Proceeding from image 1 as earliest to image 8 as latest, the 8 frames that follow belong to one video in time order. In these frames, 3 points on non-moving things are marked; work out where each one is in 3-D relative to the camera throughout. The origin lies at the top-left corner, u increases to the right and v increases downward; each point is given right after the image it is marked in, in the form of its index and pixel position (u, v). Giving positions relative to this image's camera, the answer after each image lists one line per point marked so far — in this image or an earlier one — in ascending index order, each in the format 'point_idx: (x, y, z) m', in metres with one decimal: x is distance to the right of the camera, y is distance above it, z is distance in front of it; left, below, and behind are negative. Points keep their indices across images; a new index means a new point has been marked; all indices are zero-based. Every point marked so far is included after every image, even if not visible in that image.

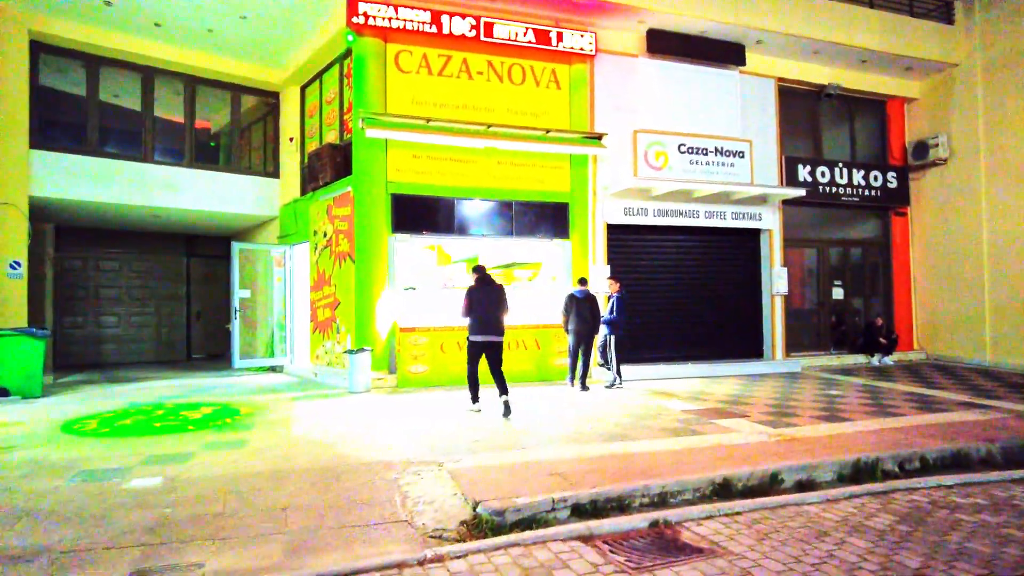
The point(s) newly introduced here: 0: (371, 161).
0: (-2.0, +1.8, +8.9) m
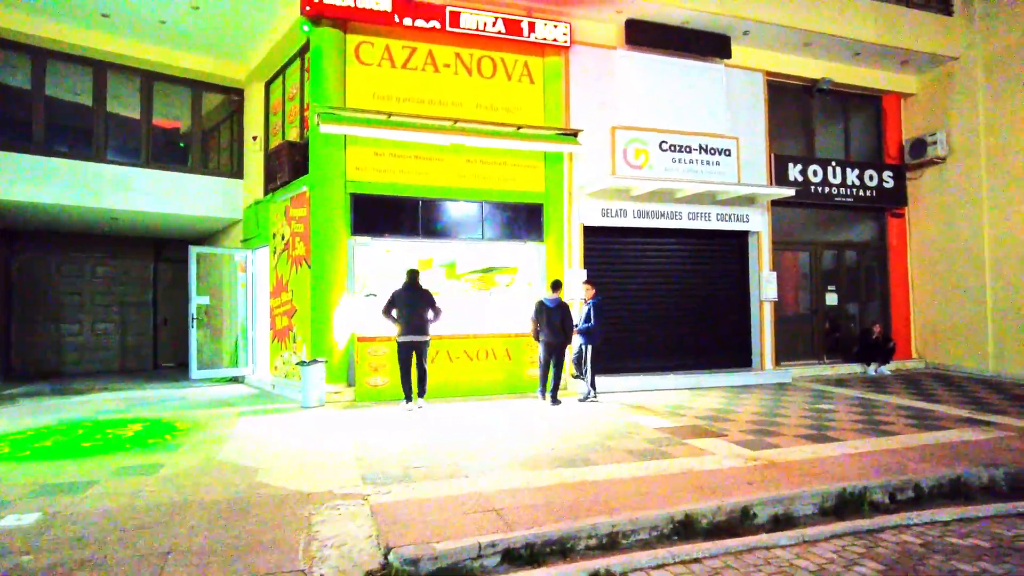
0: (-2.4, +1.7, +8.3) m
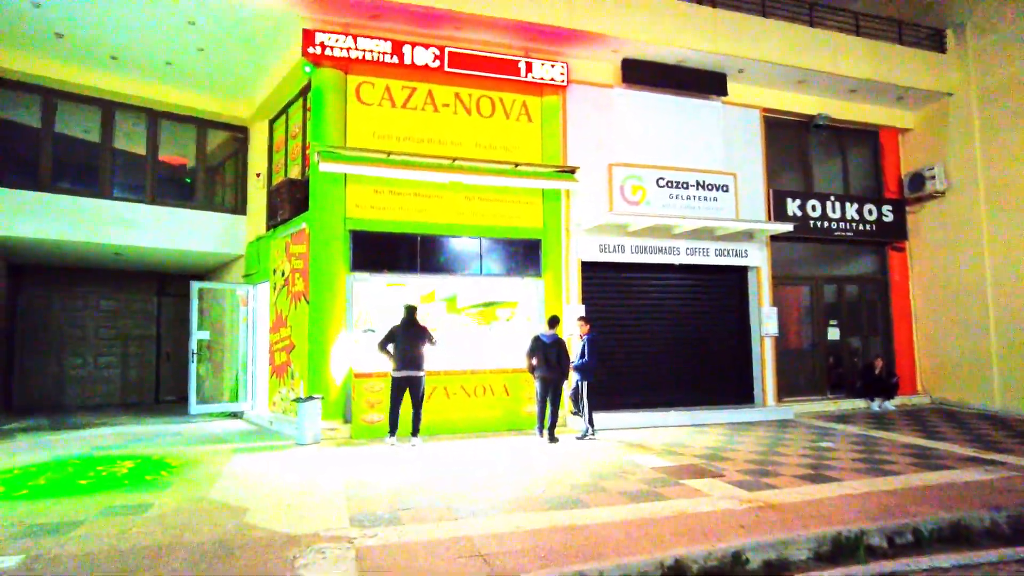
0: (-2.4, +1.2, +8.4) m
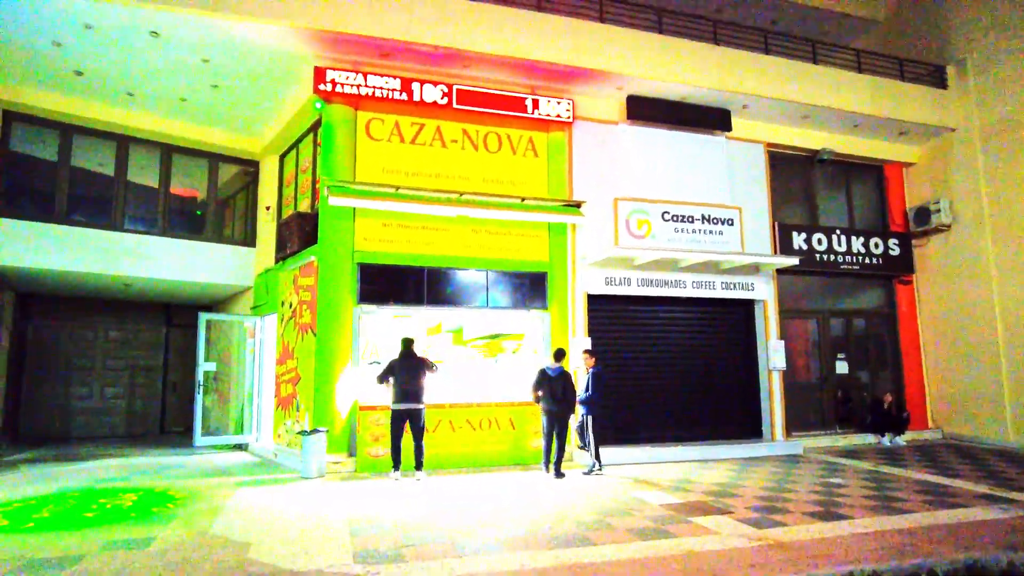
0: (-2.4, +0.8, +8.5) m
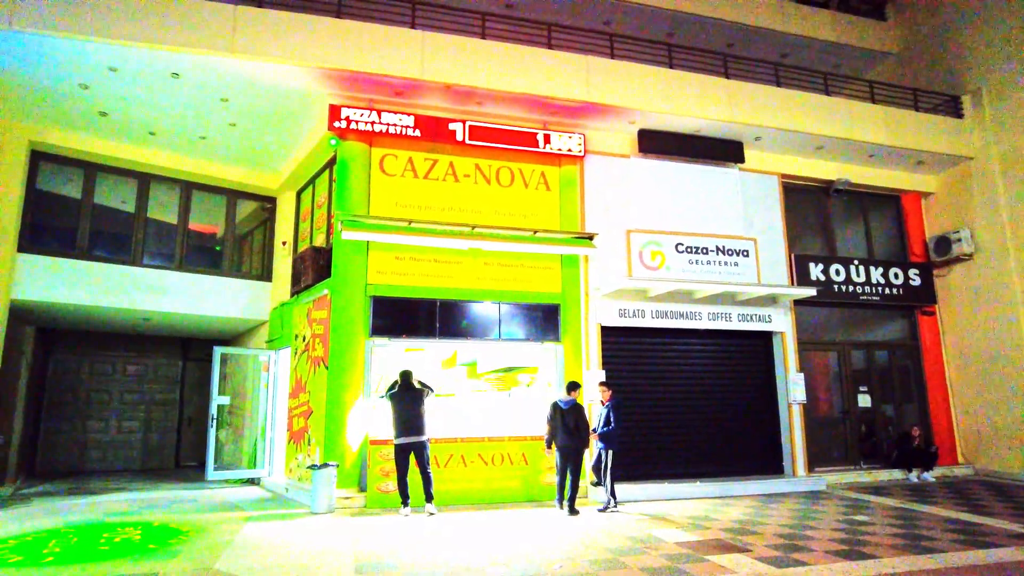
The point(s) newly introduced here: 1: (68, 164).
0: (-2.2, +0.3, +8.6) m
1: (-7.0, +1.9, +10.1) m
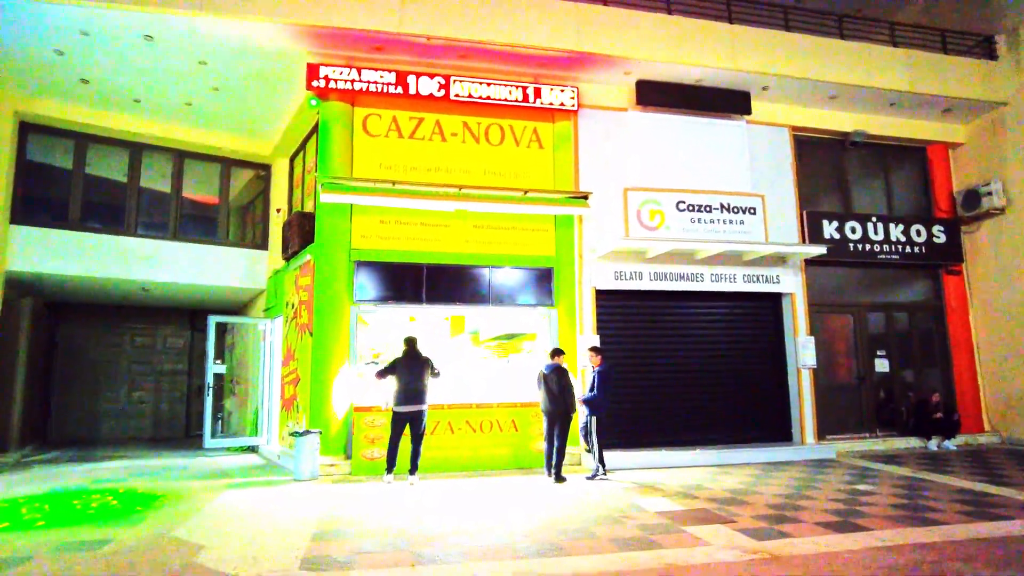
0: (-2.4, +0.8, +8.4) m
1: (-7.1, +2.4, +10.0) m
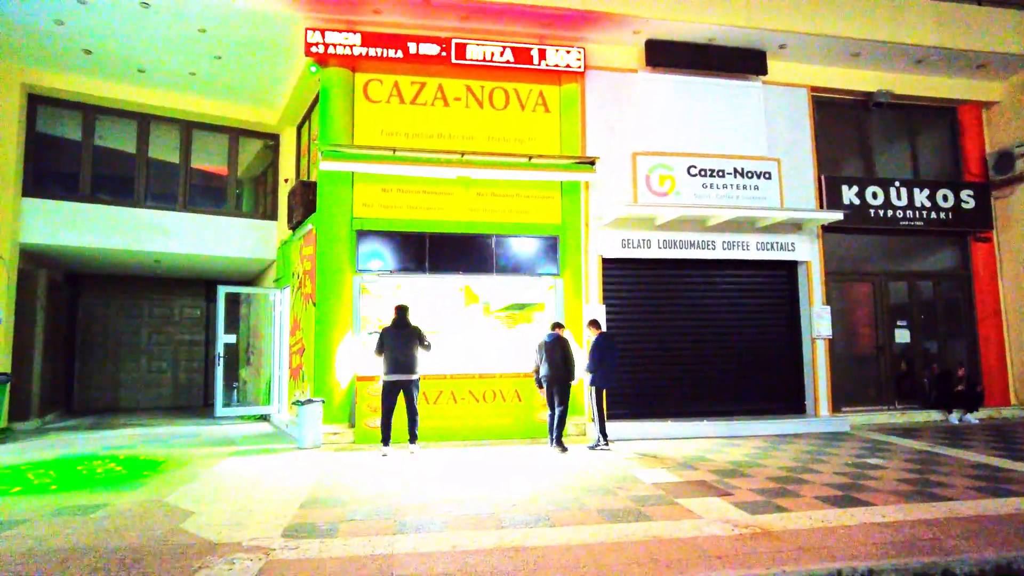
0: (-2.3, +1.2, +8.3) m
1: (-7.0, +2.9, +10.1) m
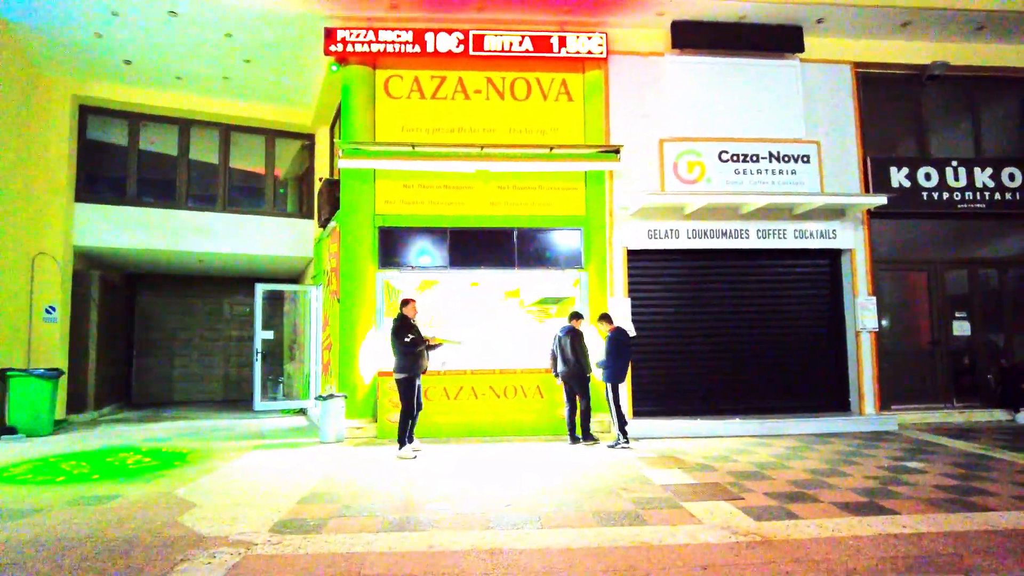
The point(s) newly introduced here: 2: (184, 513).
0: (-2.1, +1.2, +8.4) m
1: (-6.6, +2.9, +10.6) m
2: (-2.5, -1.7, +4.9) m
